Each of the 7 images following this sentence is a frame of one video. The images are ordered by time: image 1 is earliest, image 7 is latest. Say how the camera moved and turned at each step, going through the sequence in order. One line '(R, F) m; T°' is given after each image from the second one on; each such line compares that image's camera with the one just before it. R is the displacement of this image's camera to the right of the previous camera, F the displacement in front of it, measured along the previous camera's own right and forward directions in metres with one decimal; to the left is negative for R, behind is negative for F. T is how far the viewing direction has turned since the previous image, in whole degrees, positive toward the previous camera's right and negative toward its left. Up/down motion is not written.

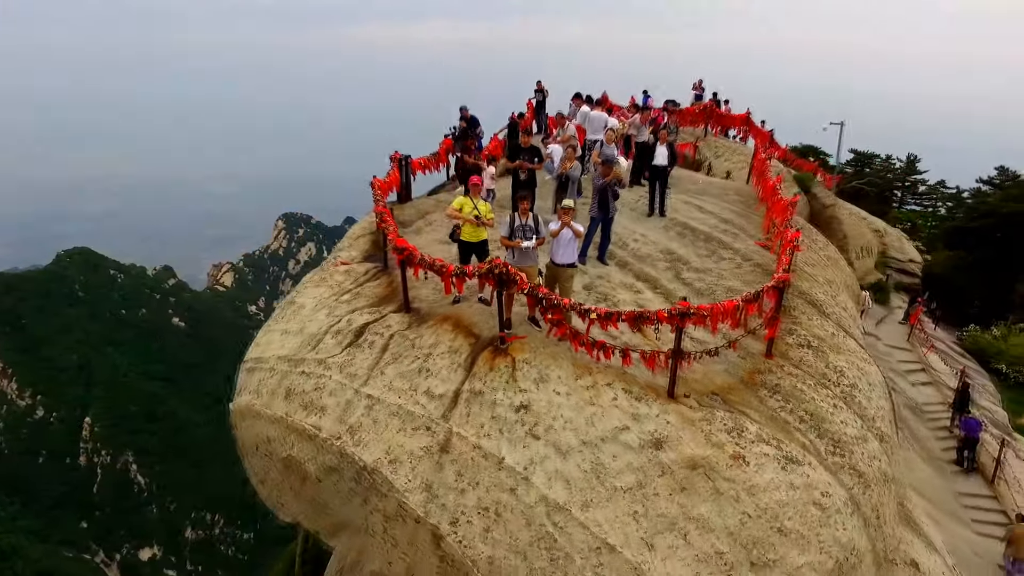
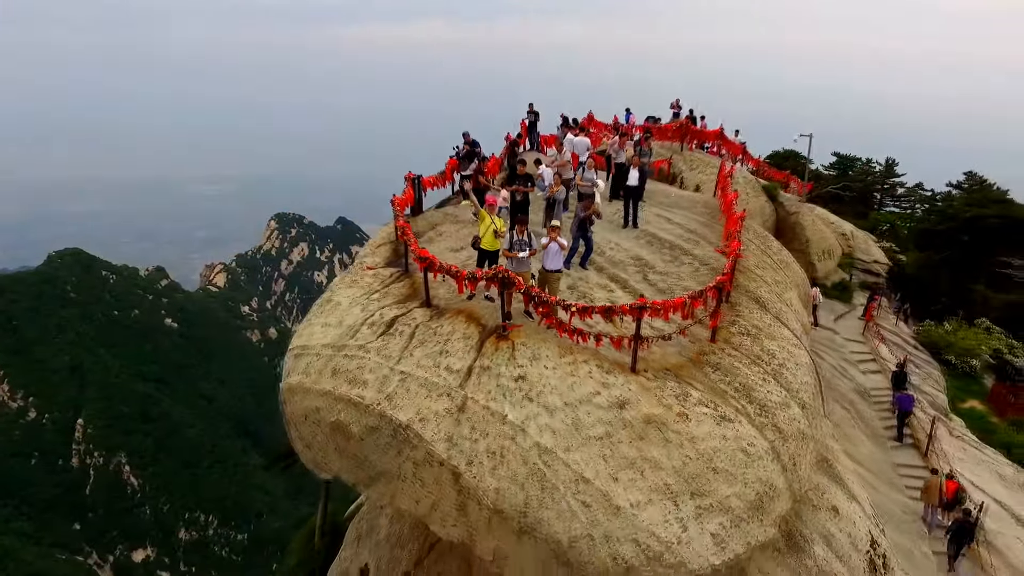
(-0.1, -1.7) m; +1°
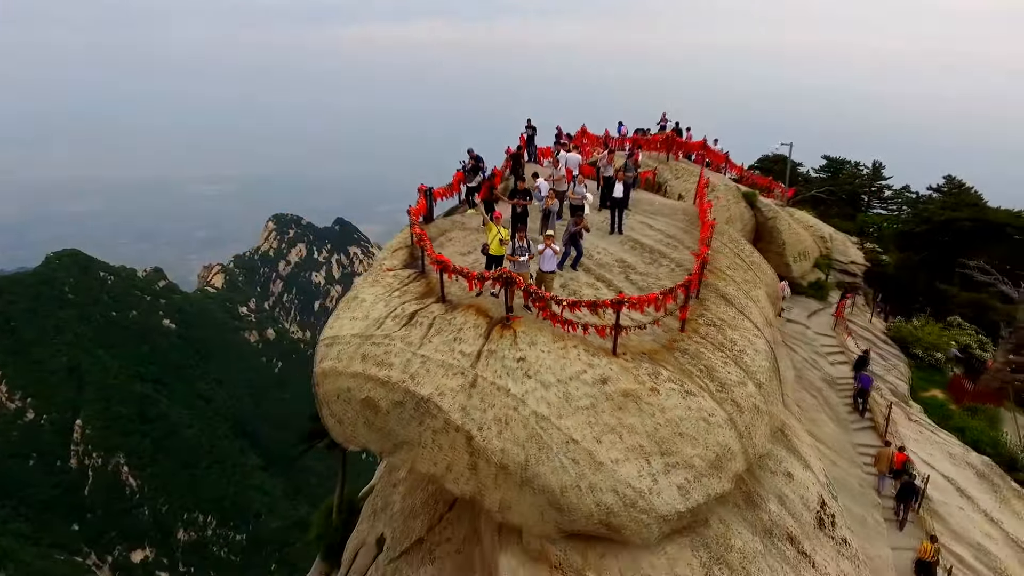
(-0.1, -1.5) m; 0°
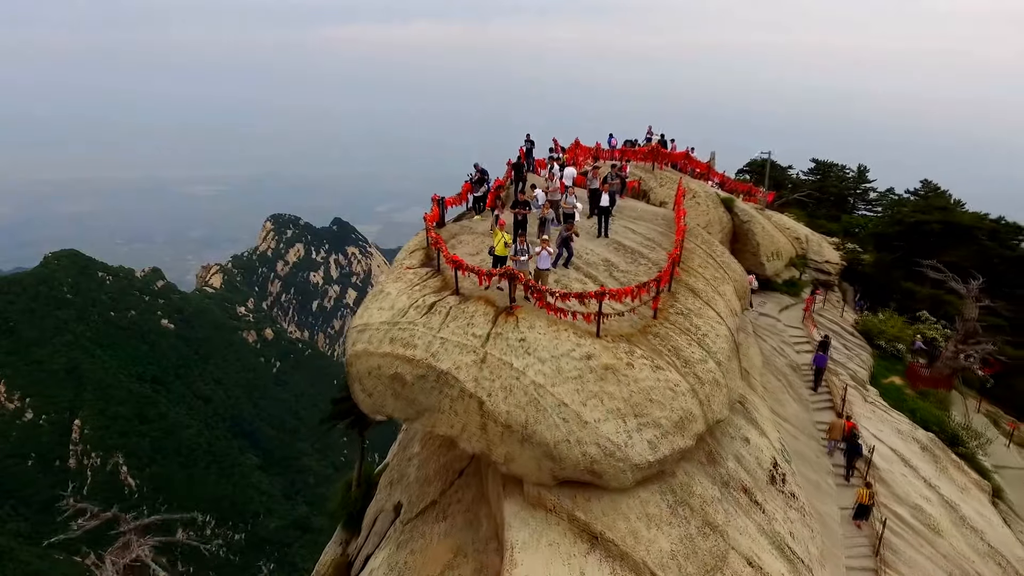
(-0.1, -2.0) m; 0°
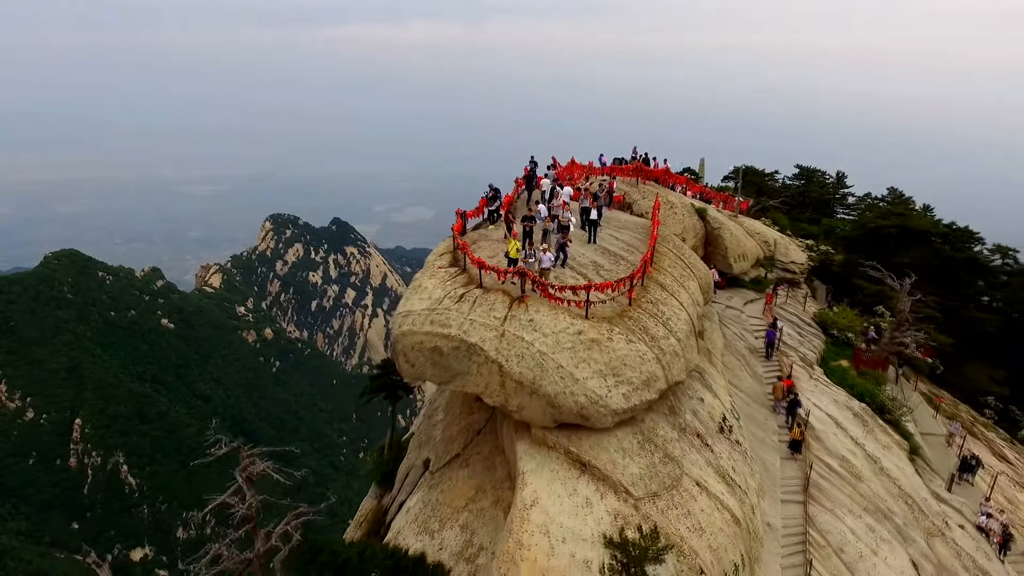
(-0.3, -3.8) m; 0°
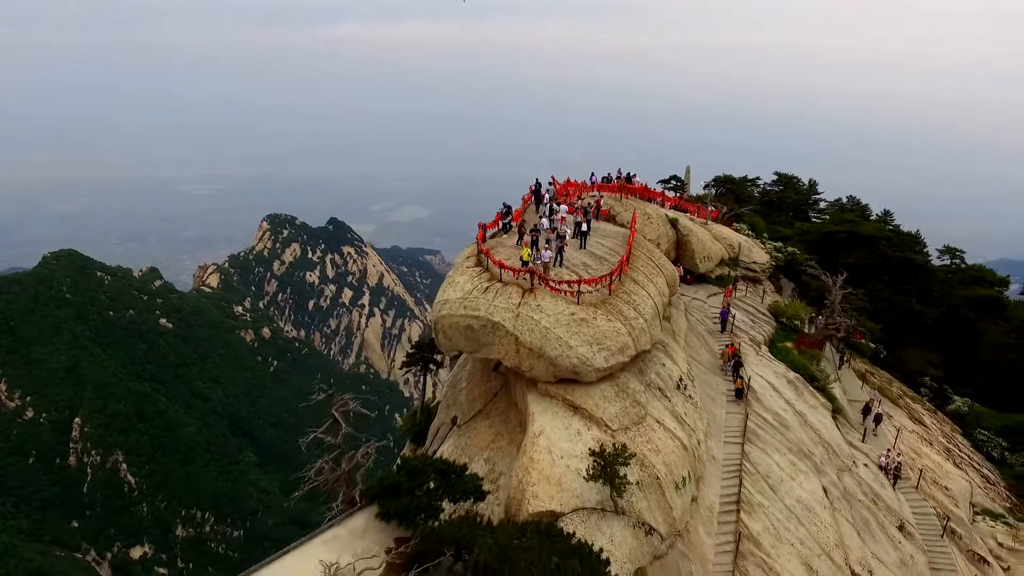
(-0.5, -5.7) m; 0°
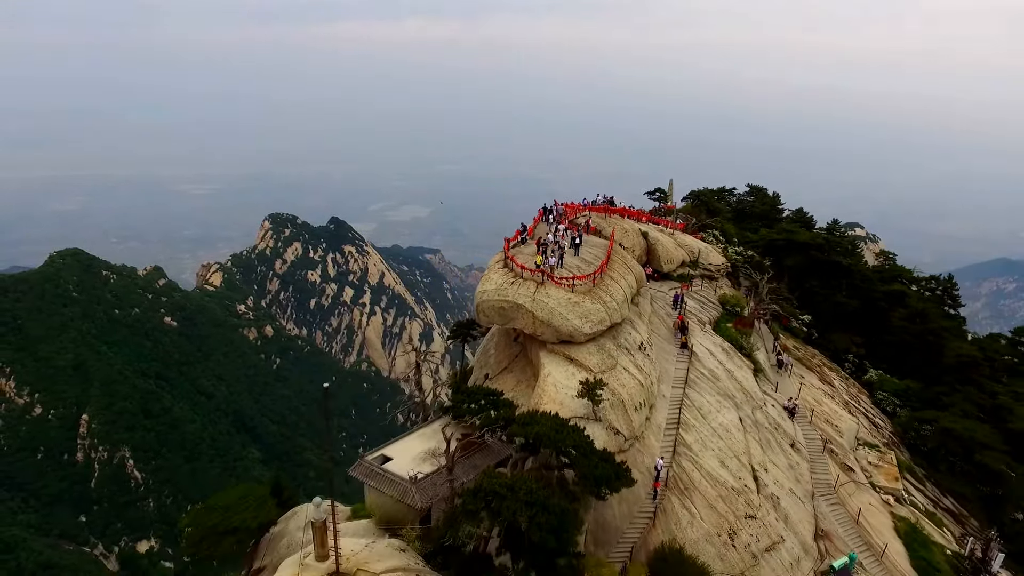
(-0.9, -10.9) m; 0°
